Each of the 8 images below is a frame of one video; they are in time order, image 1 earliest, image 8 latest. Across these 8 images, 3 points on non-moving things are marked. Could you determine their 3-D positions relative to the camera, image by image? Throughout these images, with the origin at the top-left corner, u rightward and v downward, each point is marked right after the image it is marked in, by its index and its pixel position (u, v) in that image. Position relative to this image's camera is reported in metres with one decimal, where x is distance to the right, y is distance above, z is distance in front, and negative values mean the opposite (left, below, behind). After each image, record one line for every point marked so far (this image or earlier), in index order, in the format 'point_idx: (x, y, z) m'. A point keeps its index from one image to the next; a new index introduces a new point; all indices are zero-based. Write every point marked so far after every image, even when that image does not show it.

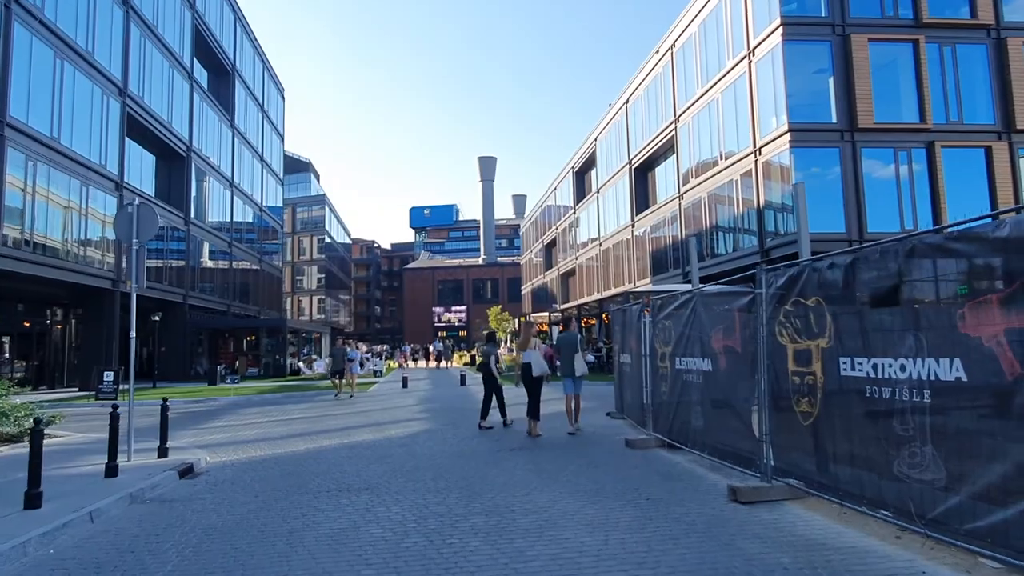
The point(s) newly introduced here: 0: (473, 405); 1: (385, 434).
0: (-0.9, -2.7, +16.9) m
1: (-2.0, -2.3, +11.7) m
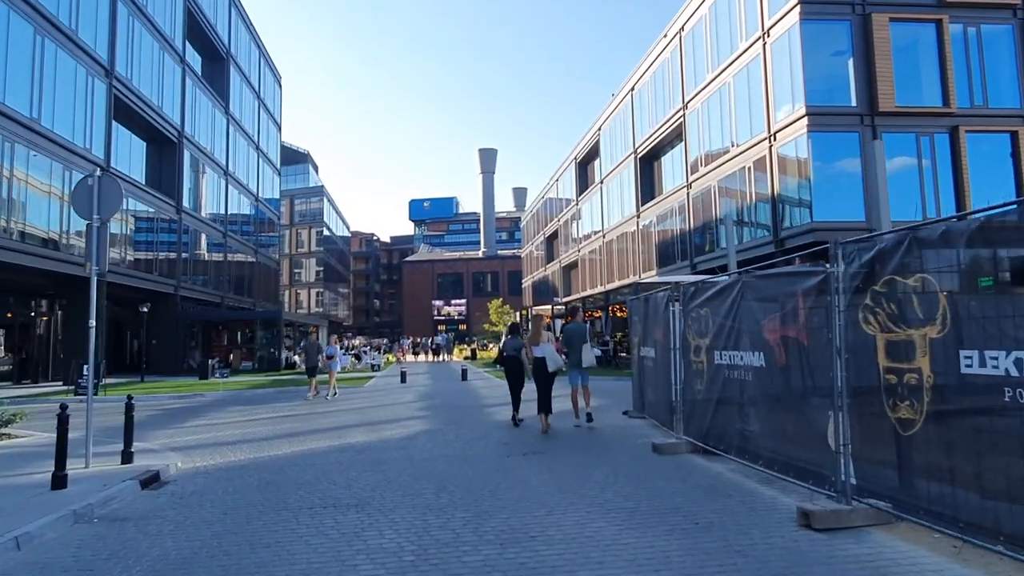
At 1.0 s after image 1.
0: (-0.8, -2.5, +15.9) m
1: (-1.8, -2.1, +10.6) m
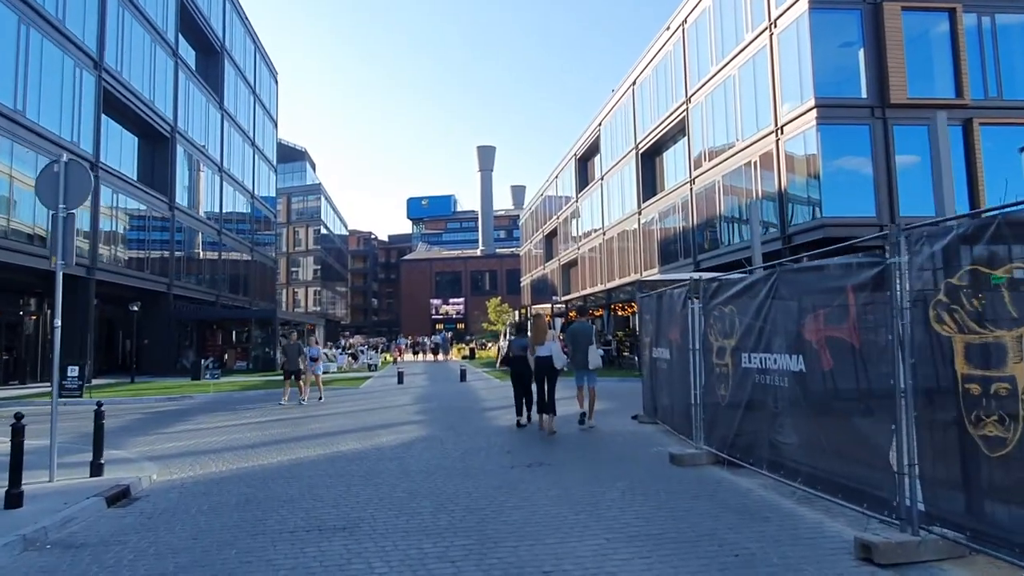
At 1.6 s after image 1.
0: (-0.8, -2.4, +15.2) m
1: (-1.8, -2.1, +9.9) m
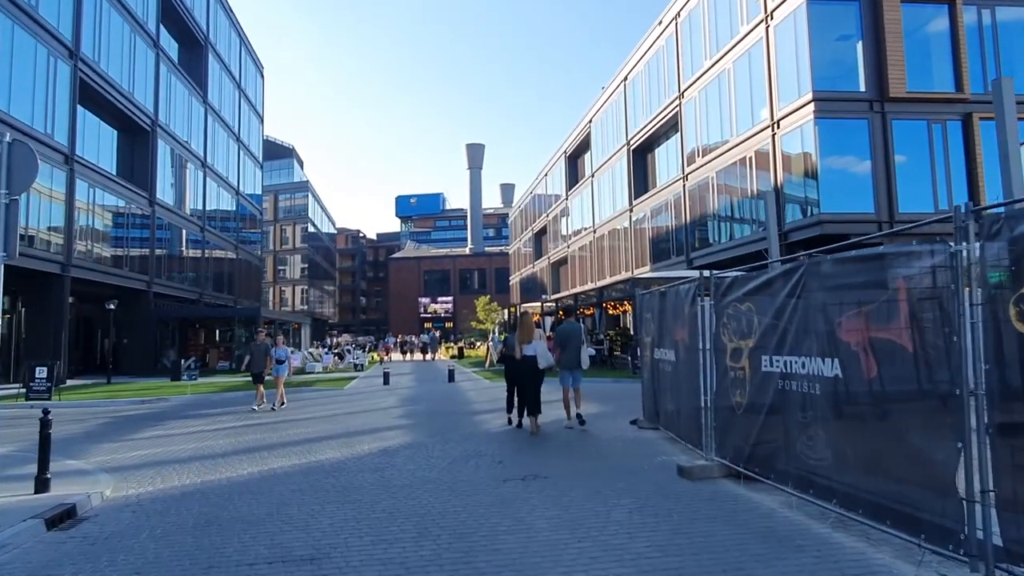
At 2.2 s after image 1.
0: (-1.0, -2.3, +14.4) m
1: (-1.9, -2.0, +9.1) m
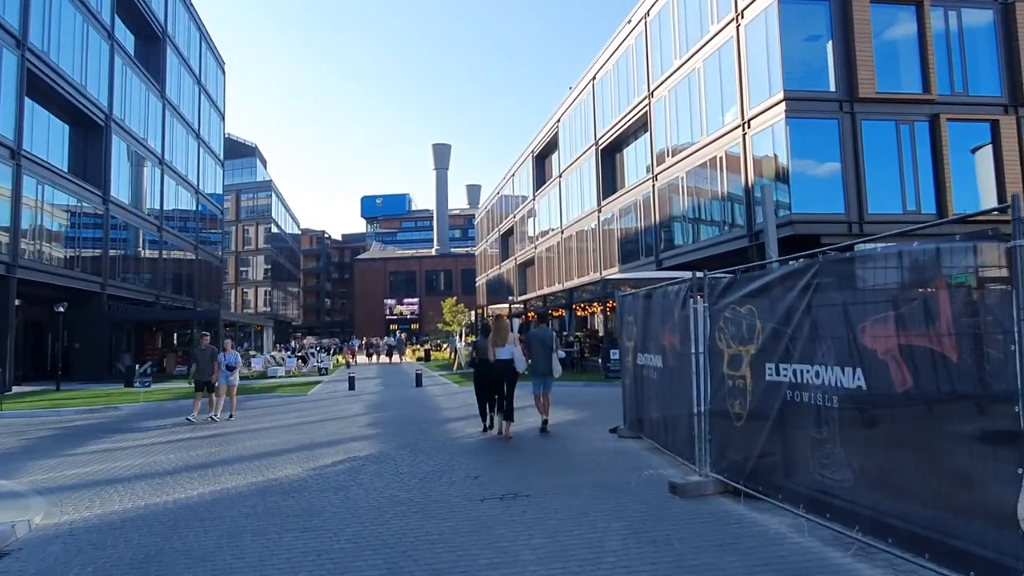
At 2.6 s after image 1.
0: (-1.5, -2.4, +13.8) m
1: (-2.2, -2.0, +8.5) m
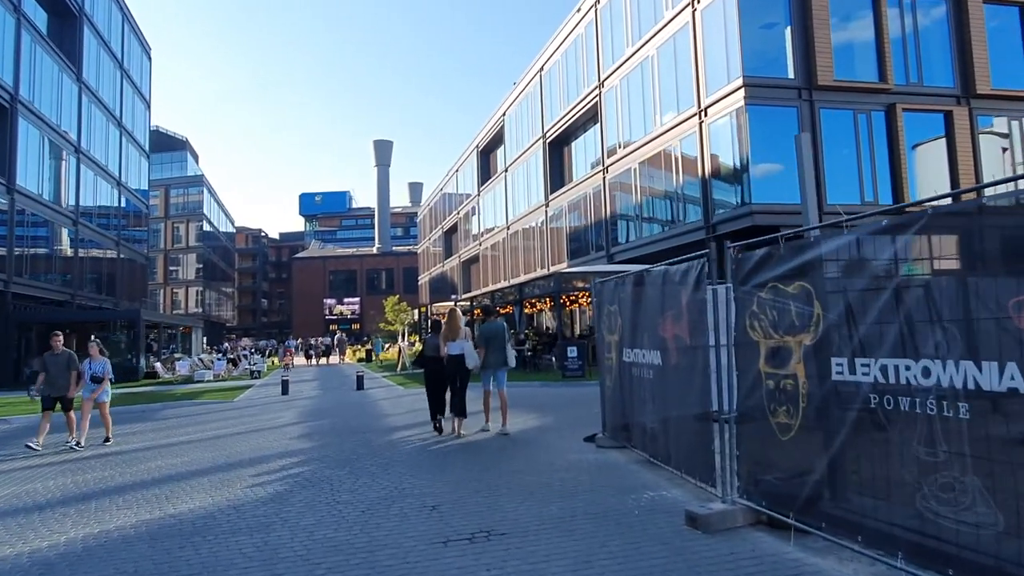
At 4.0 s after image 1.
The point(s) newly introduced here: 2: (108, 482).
0: (-2.2, -2.2, +12.2) m
1: (-2.5, -1.9, +6.8) m
2: (-4.3, -2.0, +7.8) m
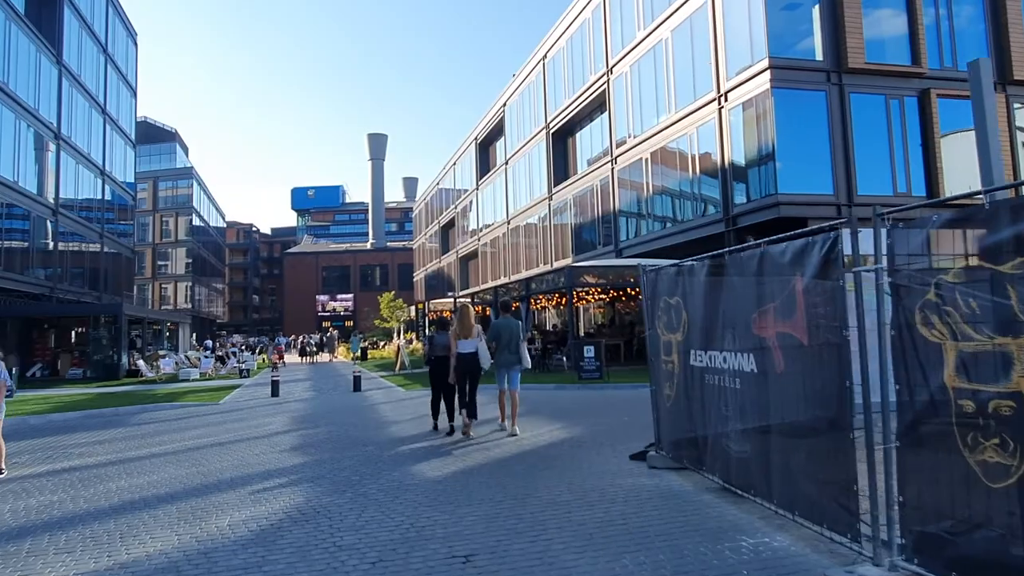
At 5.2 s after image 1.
0: (-2.0, -2.1, +10.7) m
1: (-2.2, -1.8, +5.4) m
2: (-4.0, -1.9, +6.3) m
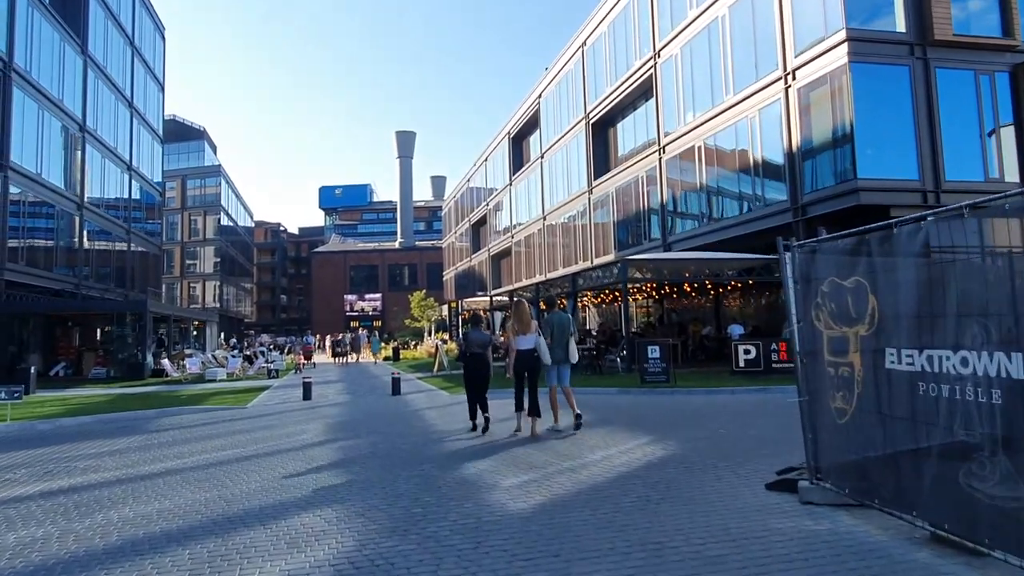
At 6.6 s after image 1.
0: (-1.0, -1.9, +9.2) m
1: (-1.4, -1.6, +3.8) m
2: (-3.2, -1.7, +4.8) m
